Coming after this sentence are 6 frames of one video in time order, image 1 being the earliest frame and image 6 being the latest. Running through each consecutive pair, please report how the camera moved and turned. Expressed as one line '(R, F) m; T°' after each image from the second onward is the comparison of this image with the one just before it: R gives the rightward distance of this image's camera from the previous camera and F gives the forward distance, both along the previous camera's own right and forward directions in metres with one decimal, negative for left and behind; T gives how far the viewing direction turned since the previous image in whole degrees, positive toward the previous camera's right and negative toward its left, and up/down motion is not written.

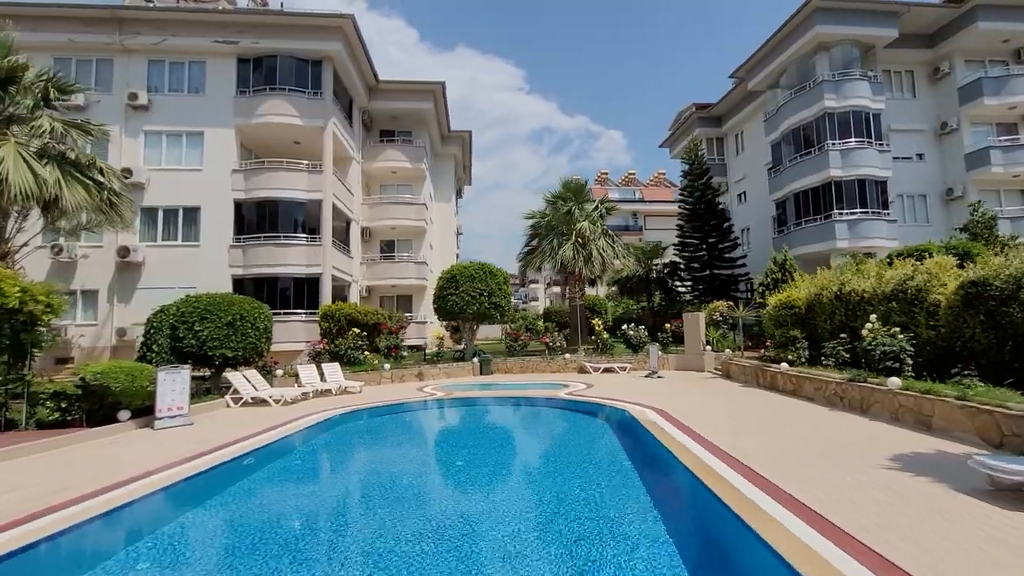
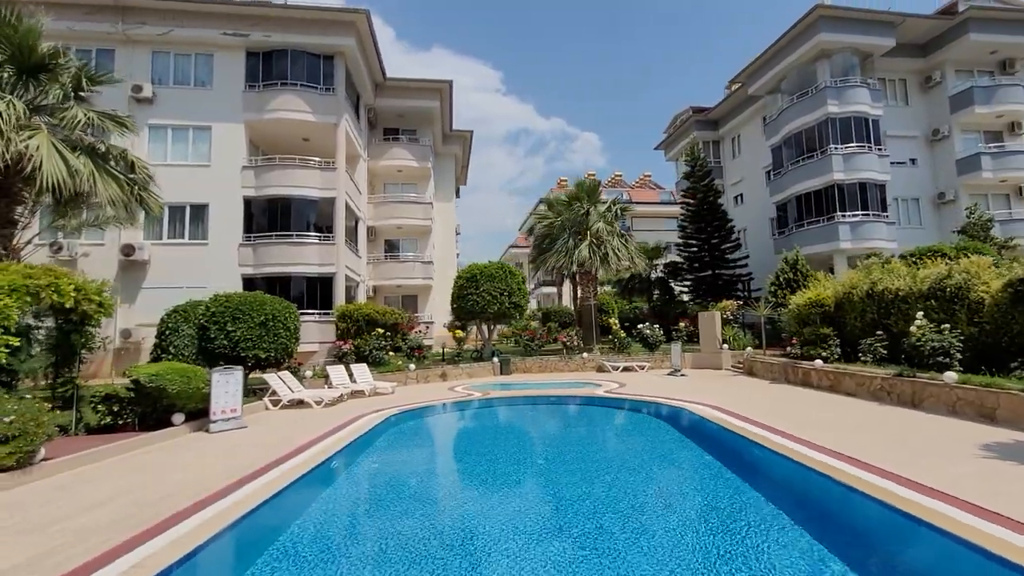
(-1.7, +0.1) m; +3°
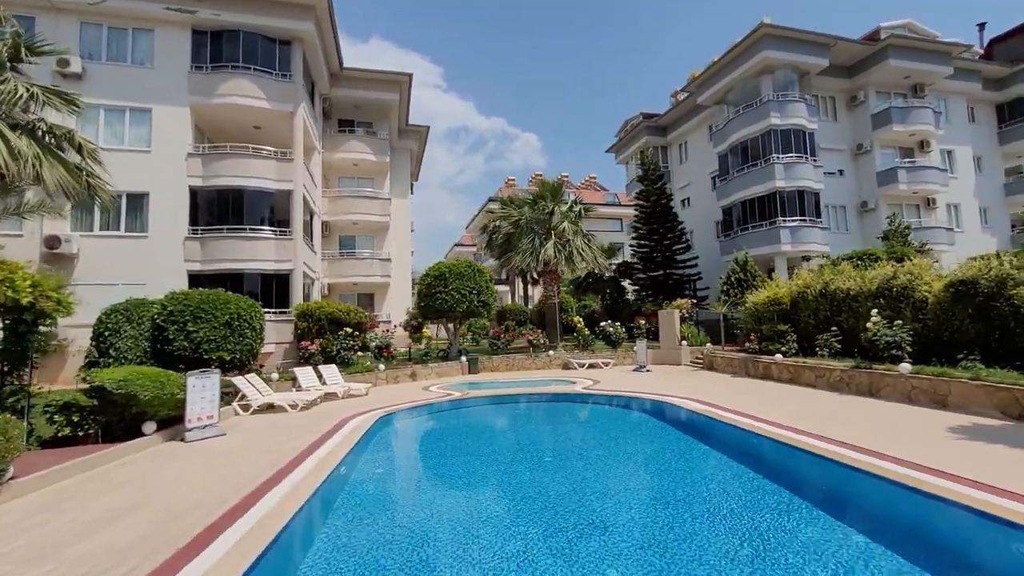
(-1.1, +0.1) m; +7°
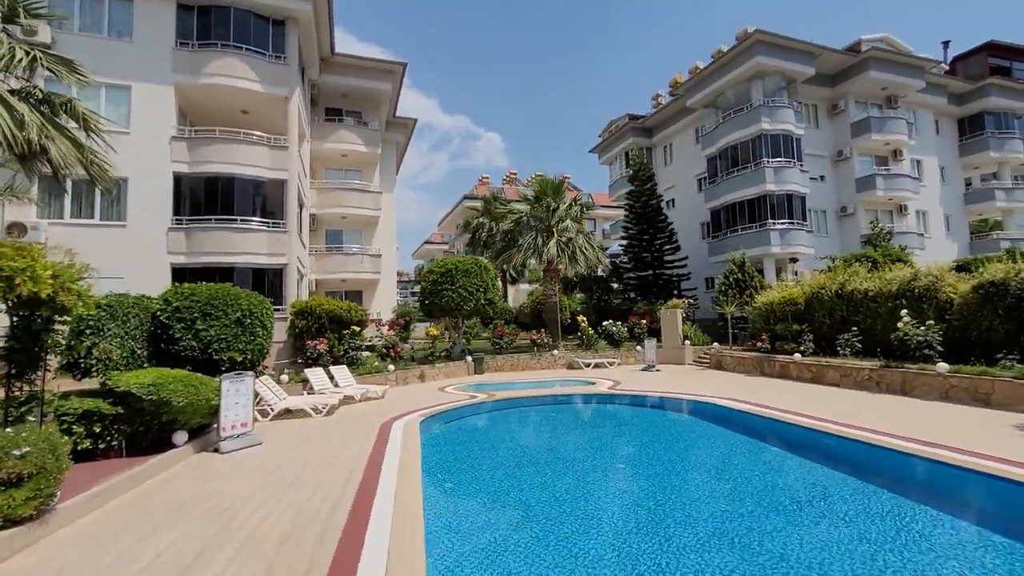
(-1.7, +0.5) m; +5°
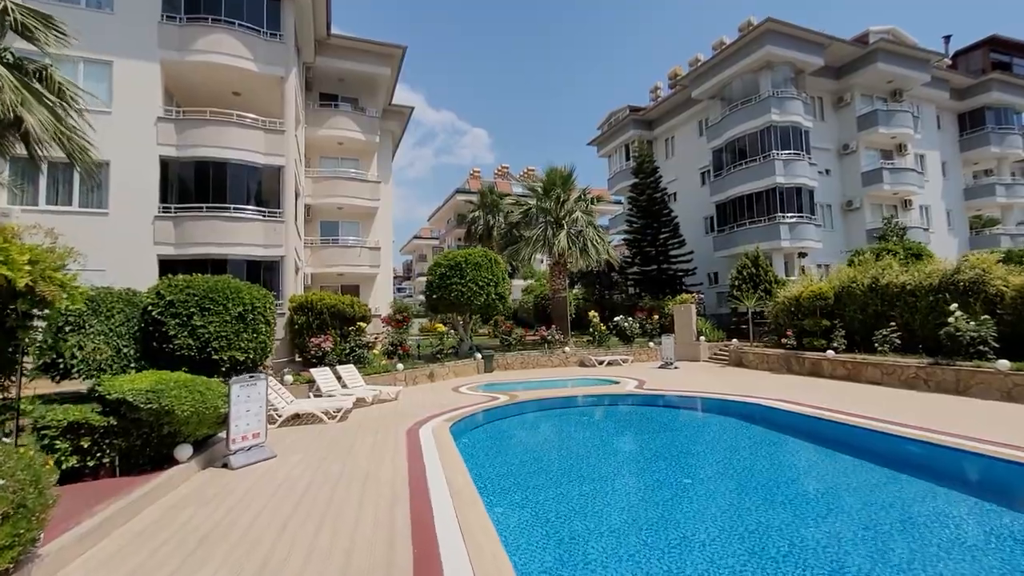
(-0.9, +0.9) m; +2°
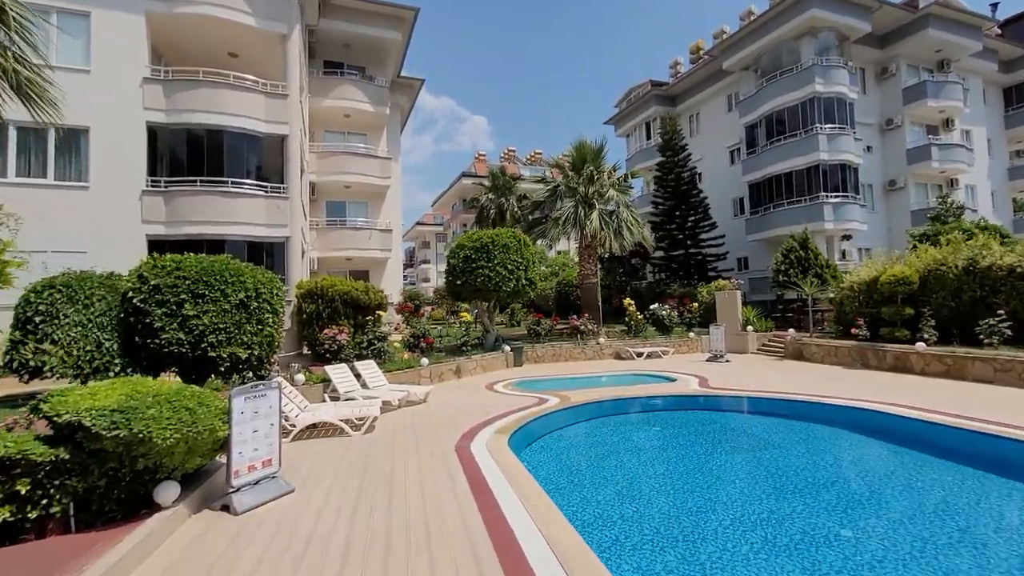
(-1.0, +1.7) m; 0°
